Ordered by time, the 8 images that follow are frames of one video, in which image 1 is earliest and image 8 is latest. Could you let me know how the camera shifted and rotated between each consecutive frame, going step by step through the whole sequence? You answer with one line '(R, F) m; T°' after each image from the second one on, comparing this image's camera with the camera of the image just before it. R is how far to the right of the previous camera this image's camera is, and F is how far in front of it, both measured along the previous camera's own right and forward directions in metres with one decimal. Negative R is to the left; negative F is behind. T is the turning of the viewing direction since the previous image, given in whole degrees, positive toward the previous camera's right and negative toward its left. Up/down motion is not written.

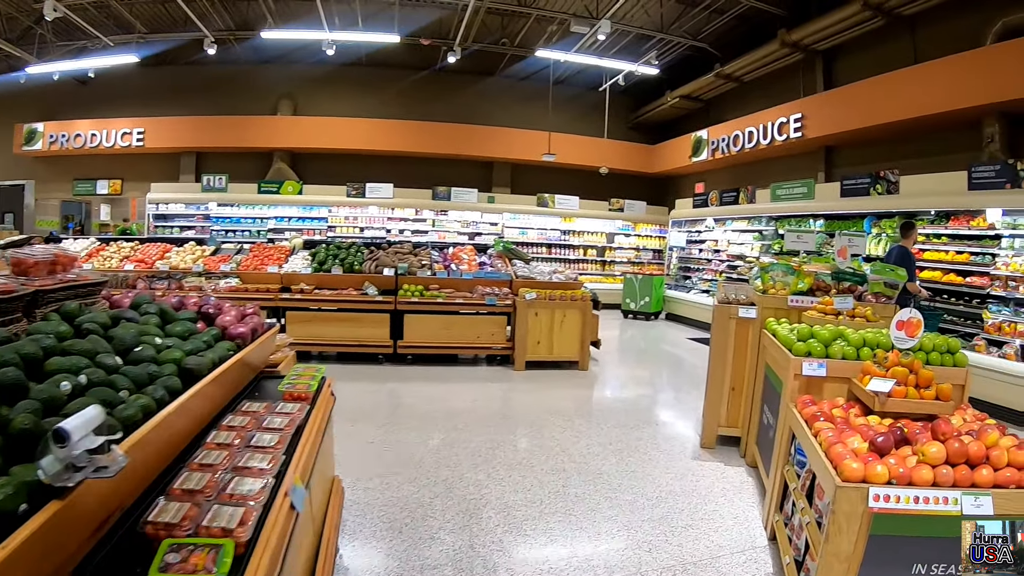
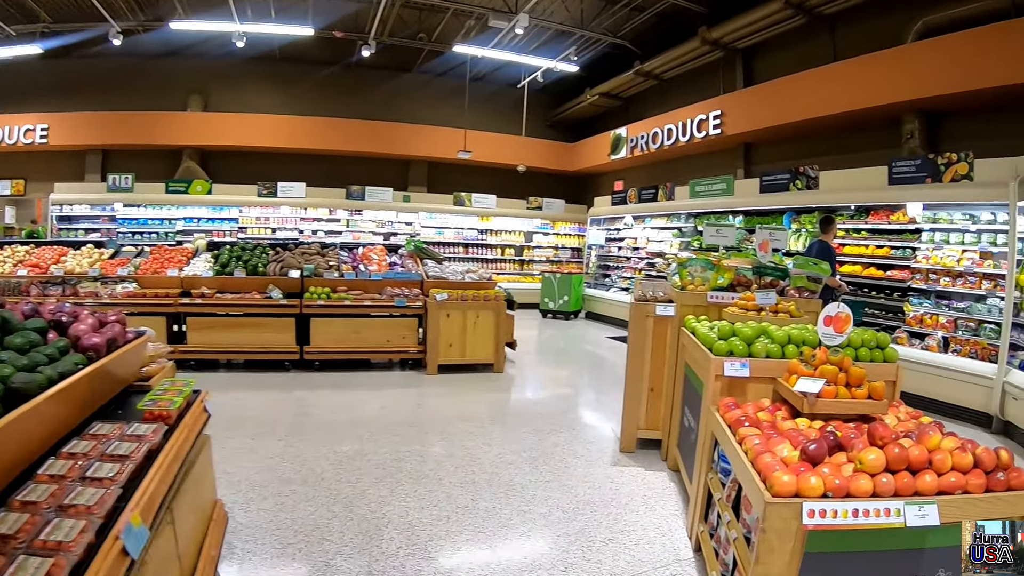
(+0.2, +0.8) m; +8°
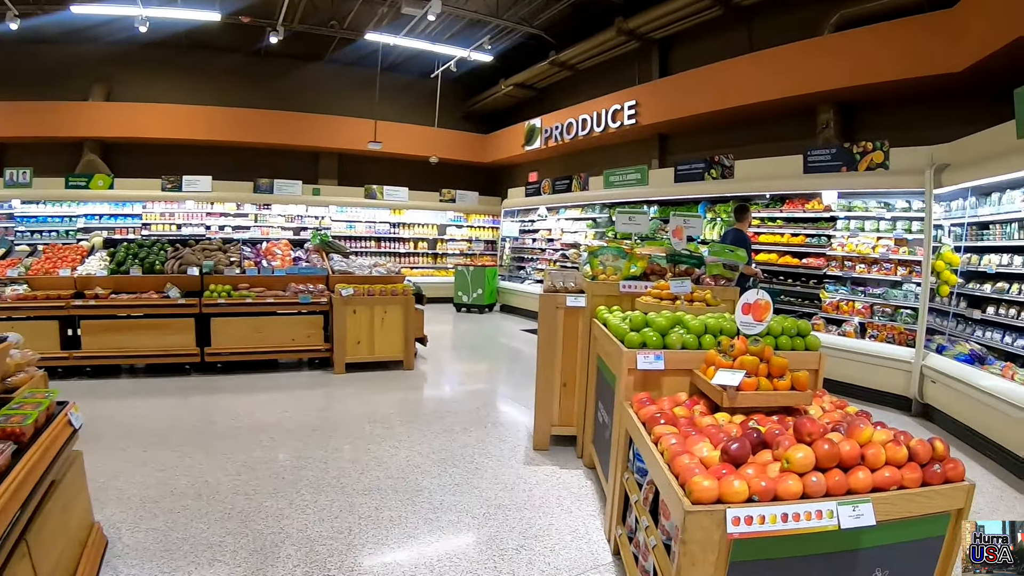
(+0.2, +0.5) m; +8°
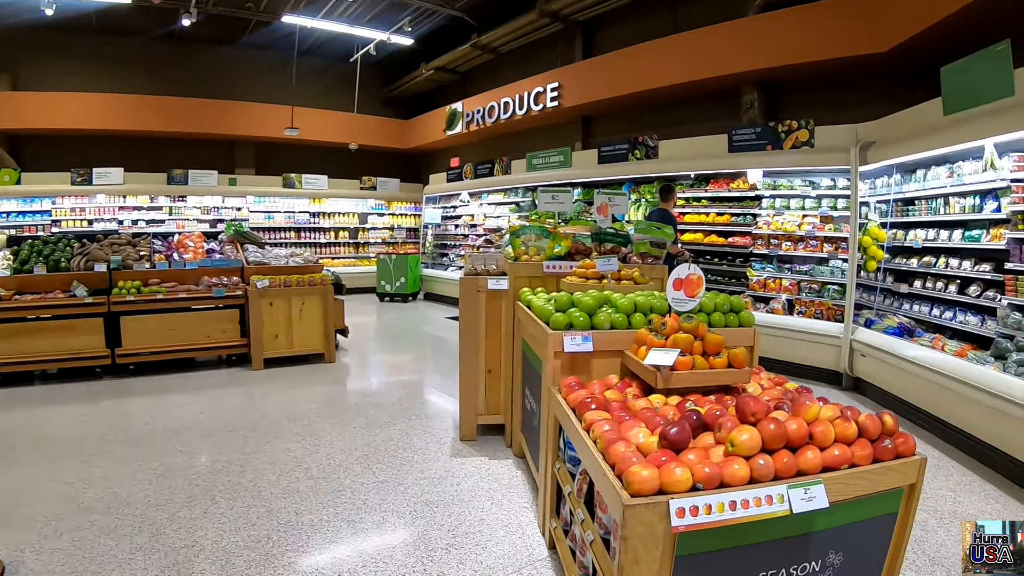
(+0.1, +0.3) m; +7°
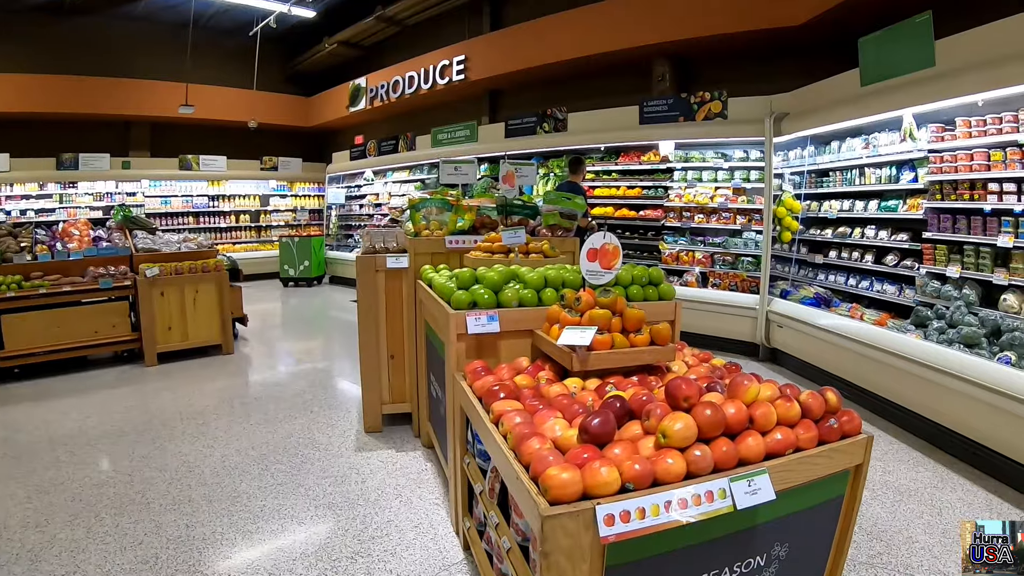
(+0.1, +0.3) m; +8°
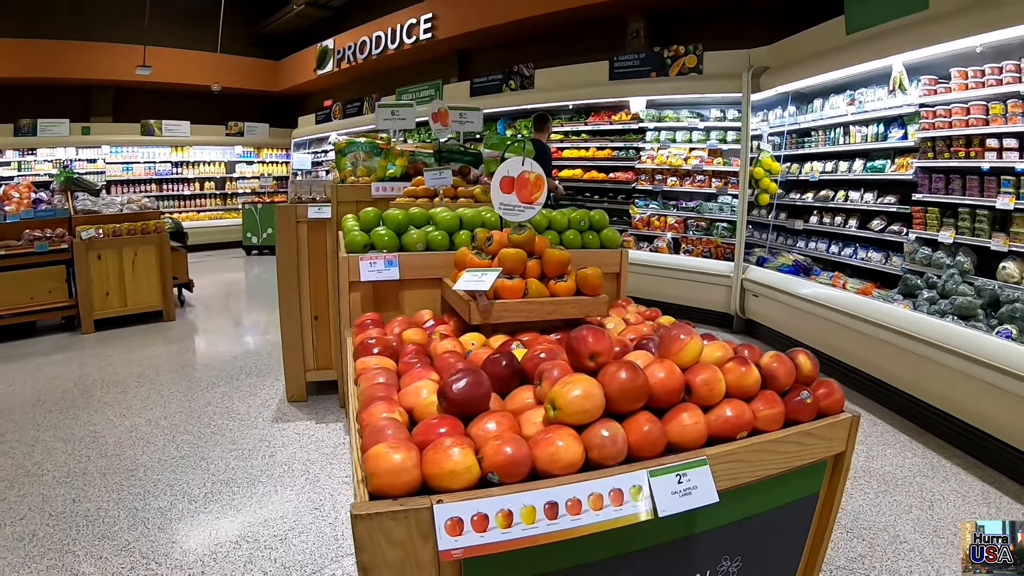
(+0.2, +0.4) m; +2°
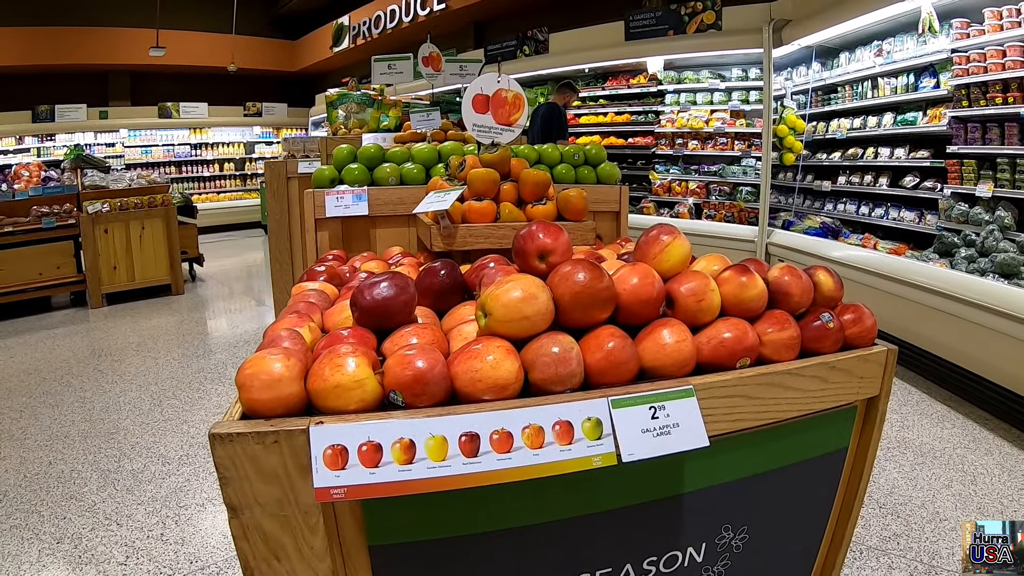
(+0.1, +0.2) m; -2°
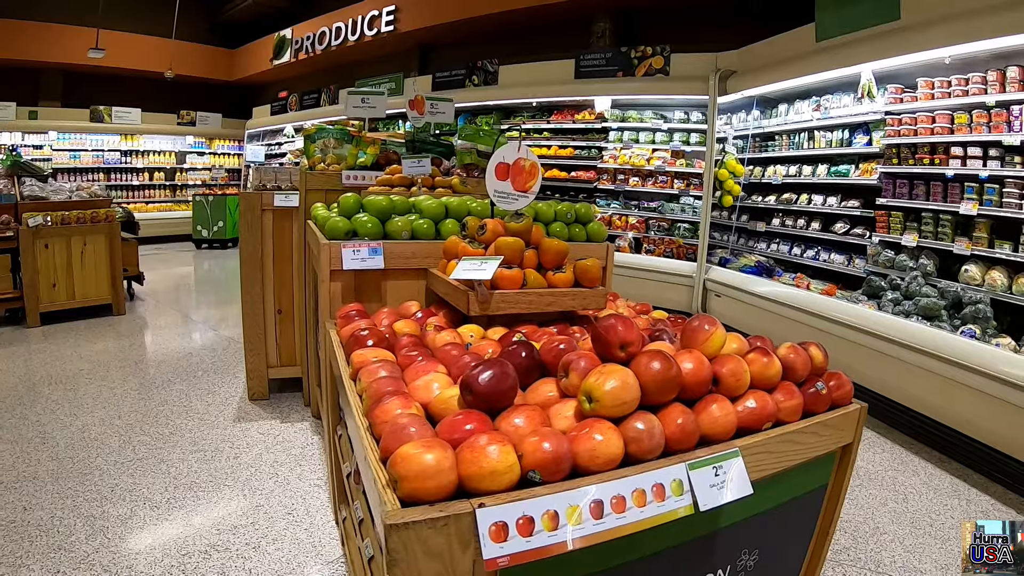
(-0.2, -0.2) m; +6°
